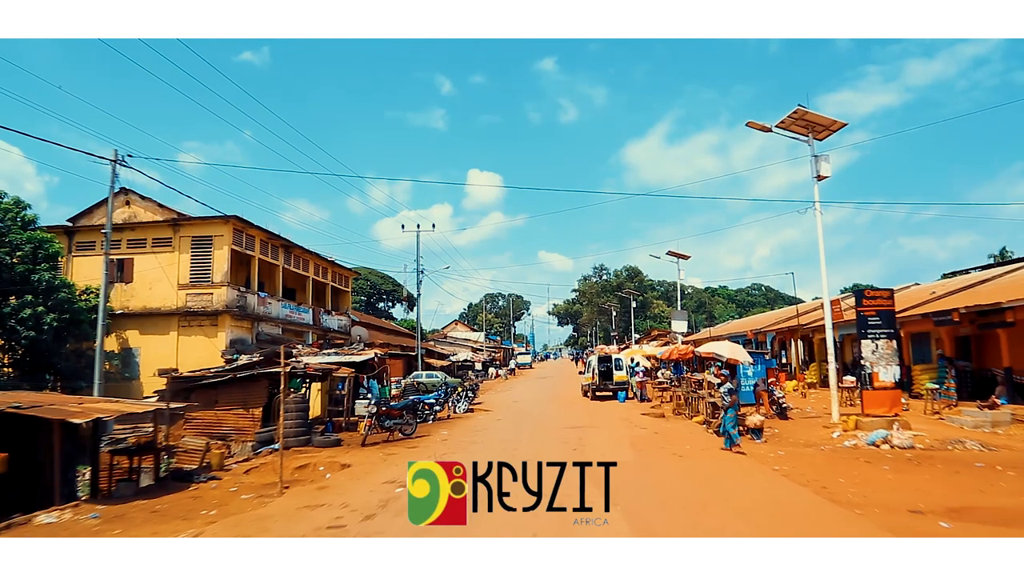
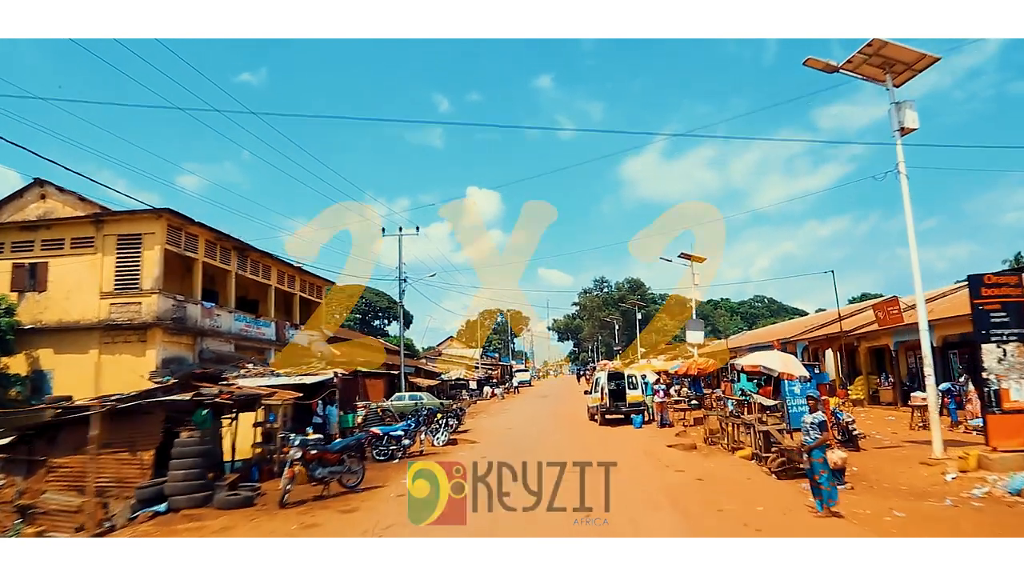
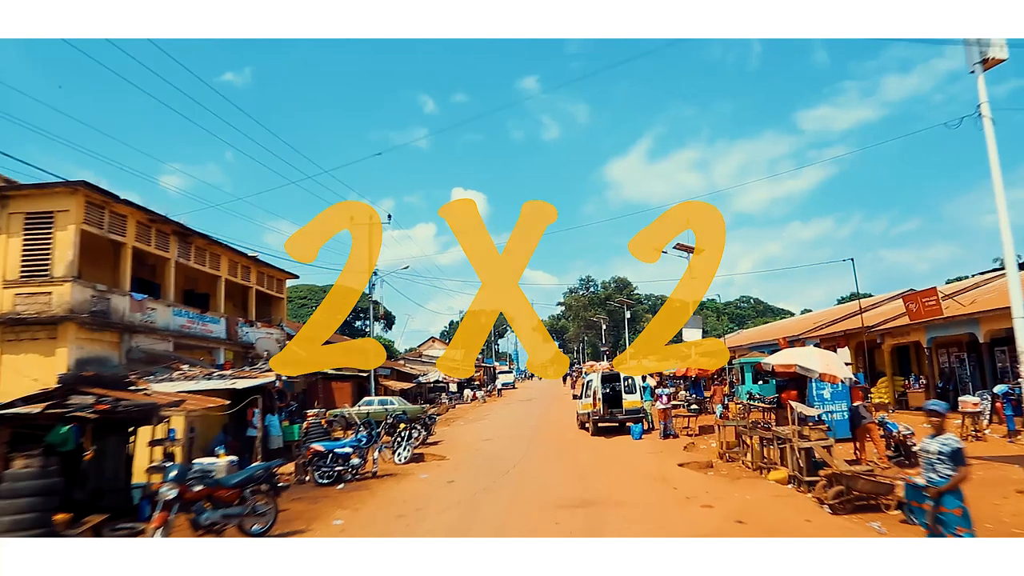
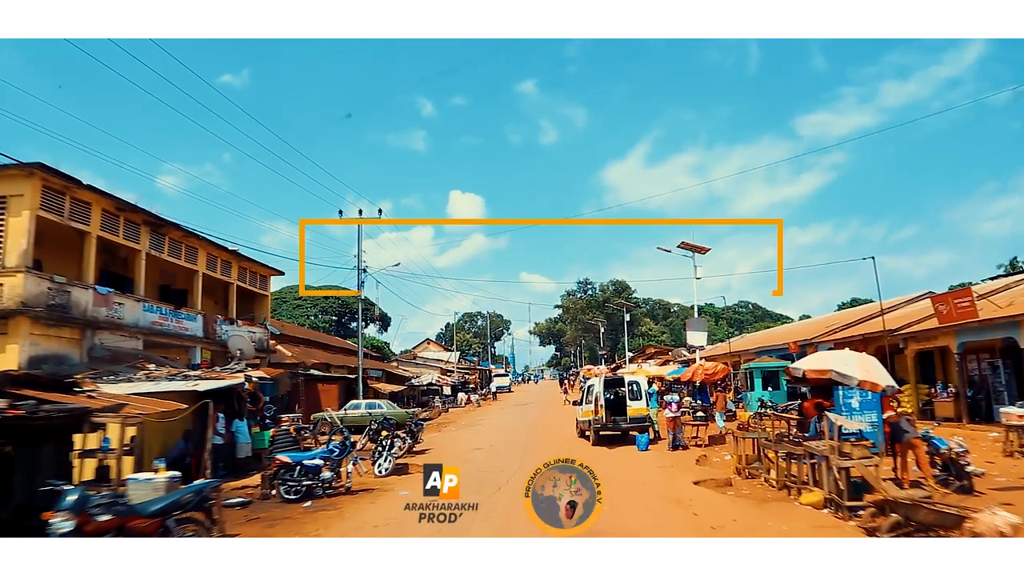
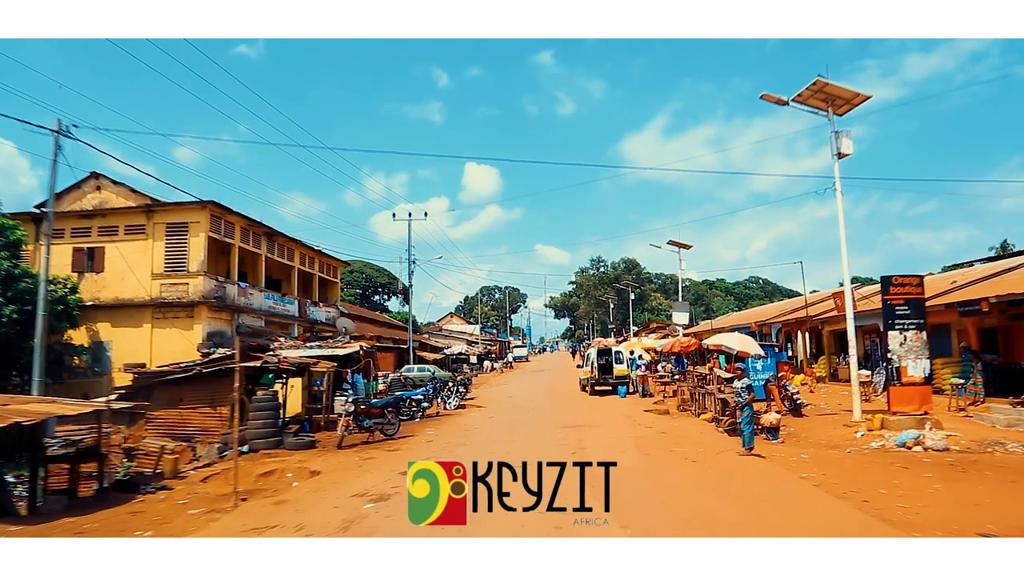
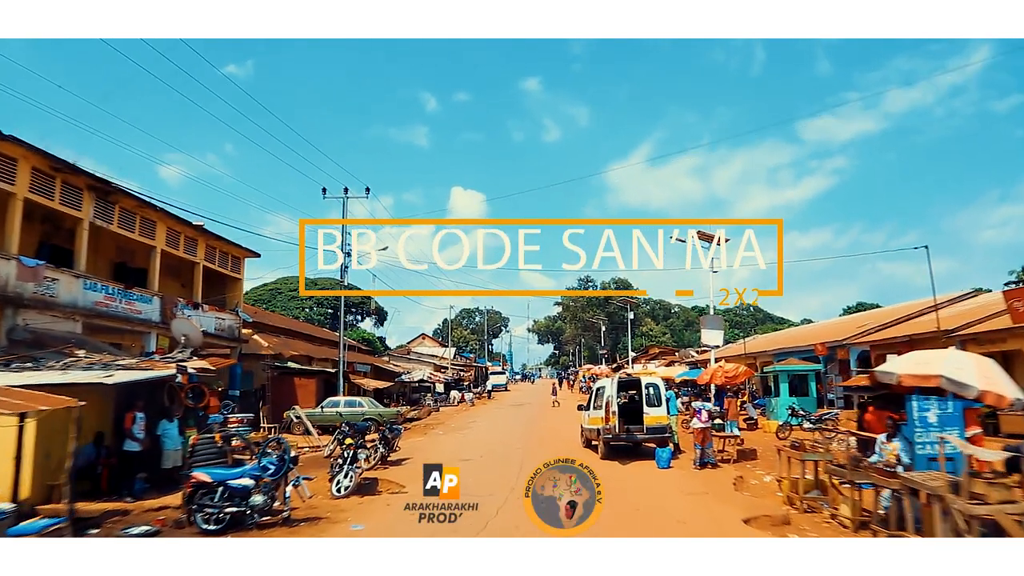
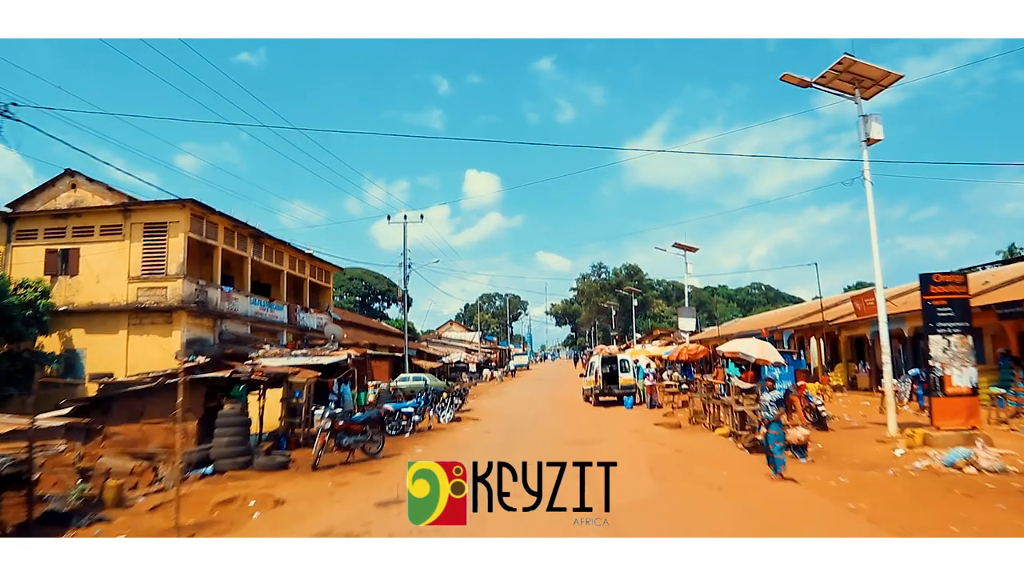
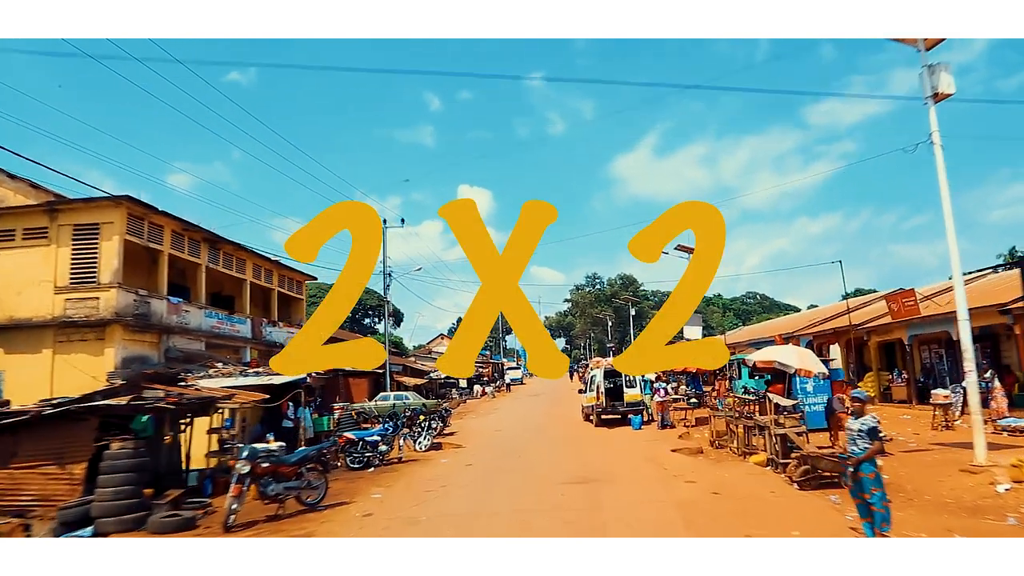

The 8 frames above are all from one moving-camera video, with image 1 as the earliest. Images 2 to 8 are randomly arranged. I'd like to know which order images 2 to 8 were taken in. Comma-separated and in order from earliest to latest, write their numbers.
5, 7, 2, 8, 3, 4, 6
